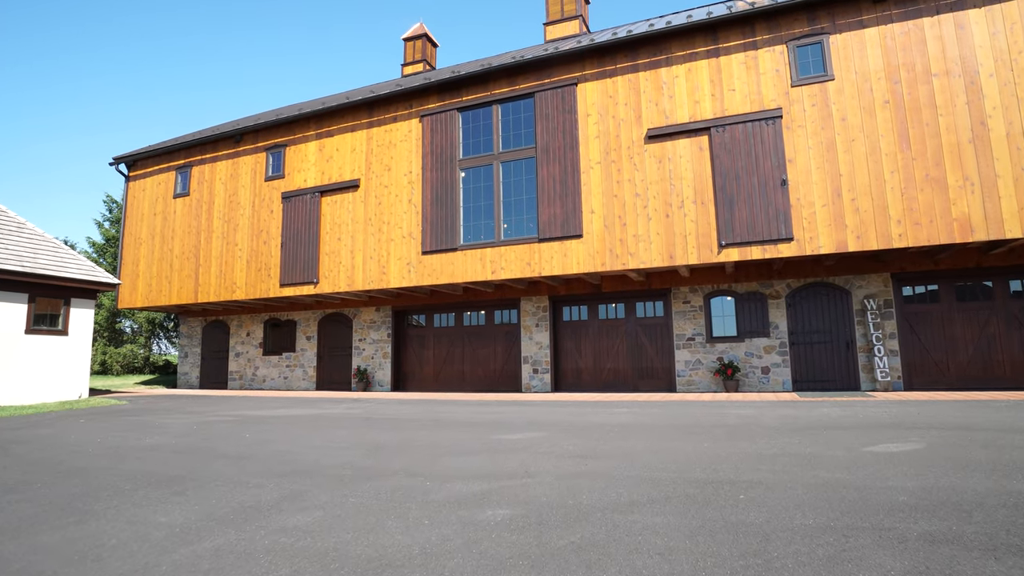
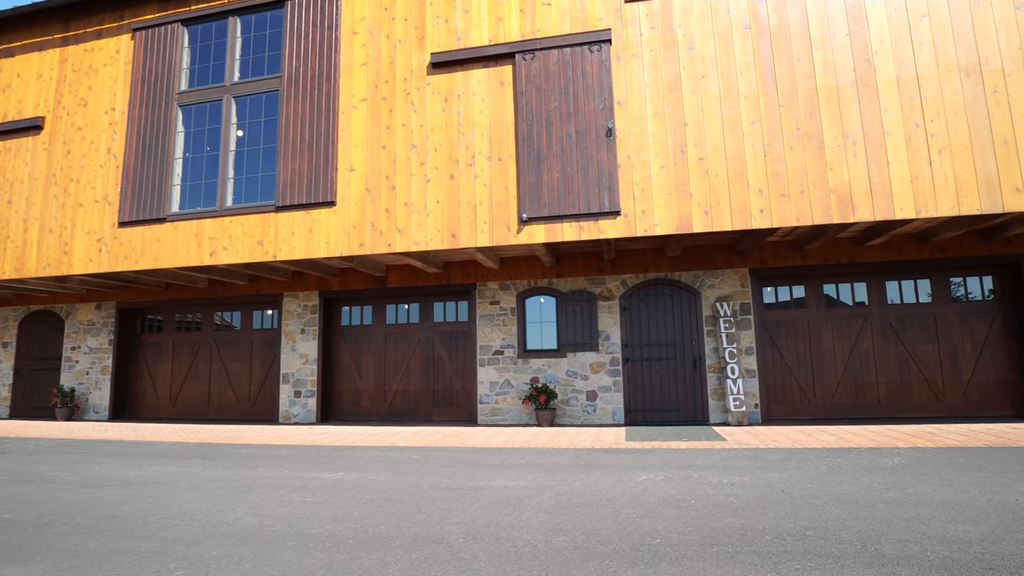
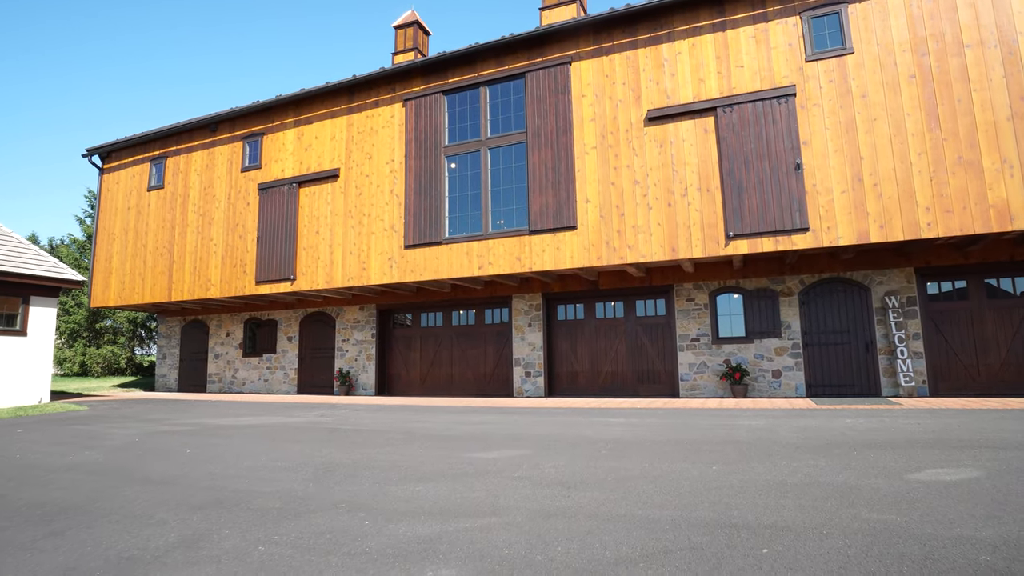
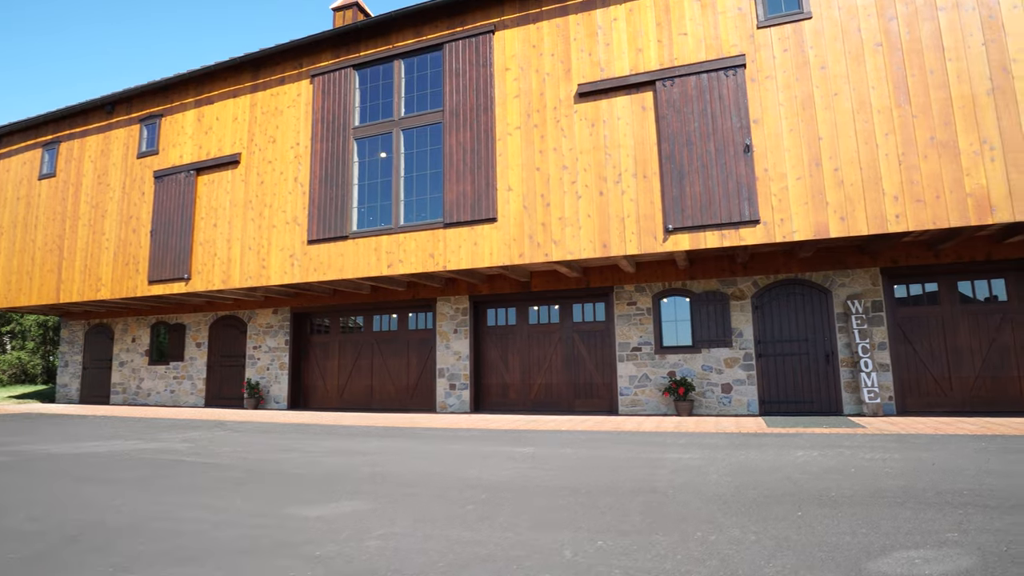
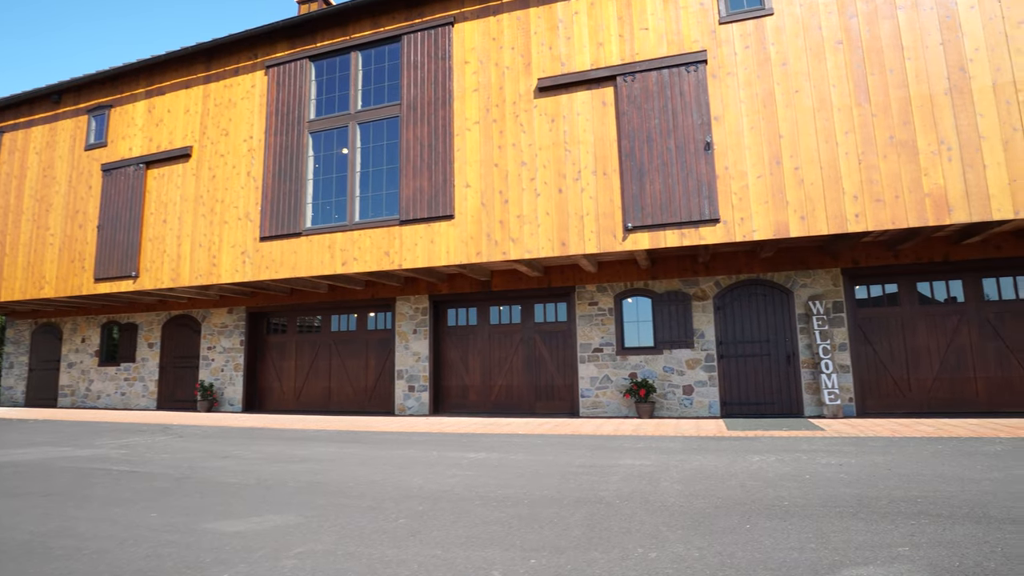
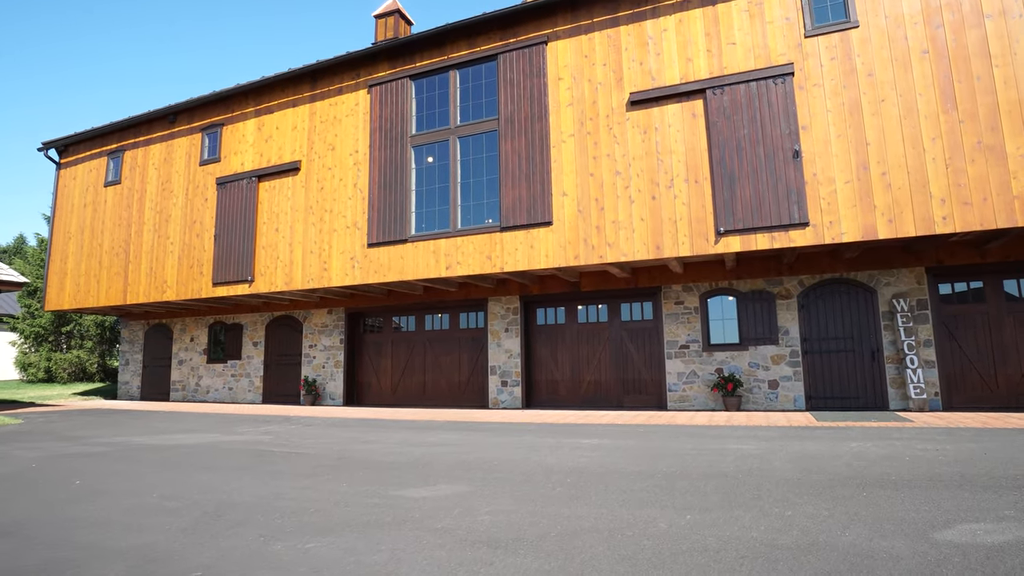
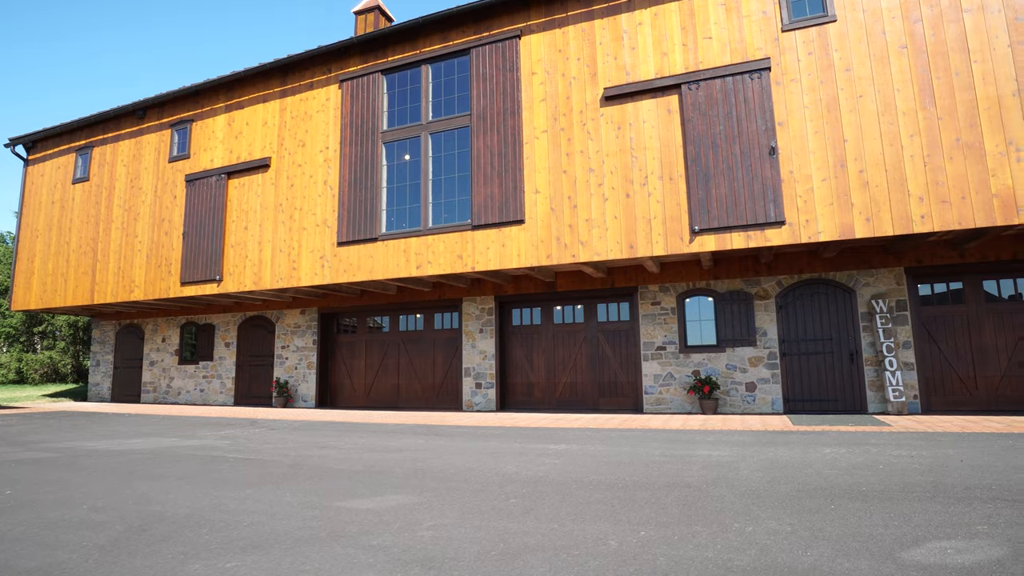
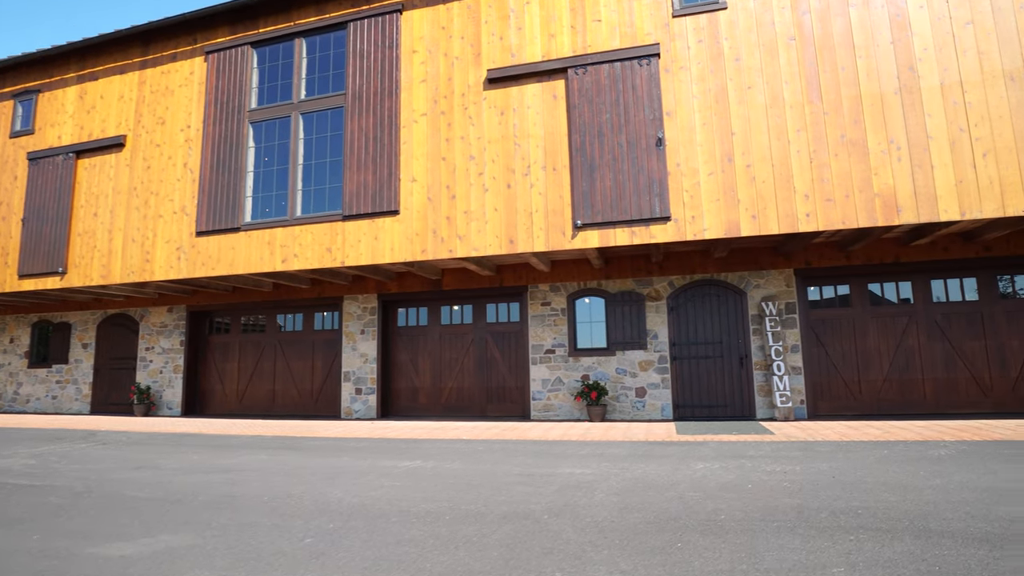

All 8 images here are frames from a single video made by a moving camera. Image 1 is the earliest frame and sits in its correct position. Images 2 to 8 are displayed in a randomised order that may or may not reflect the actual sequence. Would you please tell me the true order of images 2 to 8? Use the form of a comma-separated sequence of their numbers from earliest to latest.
3, 6, 7, 4, 5, 8, 2
